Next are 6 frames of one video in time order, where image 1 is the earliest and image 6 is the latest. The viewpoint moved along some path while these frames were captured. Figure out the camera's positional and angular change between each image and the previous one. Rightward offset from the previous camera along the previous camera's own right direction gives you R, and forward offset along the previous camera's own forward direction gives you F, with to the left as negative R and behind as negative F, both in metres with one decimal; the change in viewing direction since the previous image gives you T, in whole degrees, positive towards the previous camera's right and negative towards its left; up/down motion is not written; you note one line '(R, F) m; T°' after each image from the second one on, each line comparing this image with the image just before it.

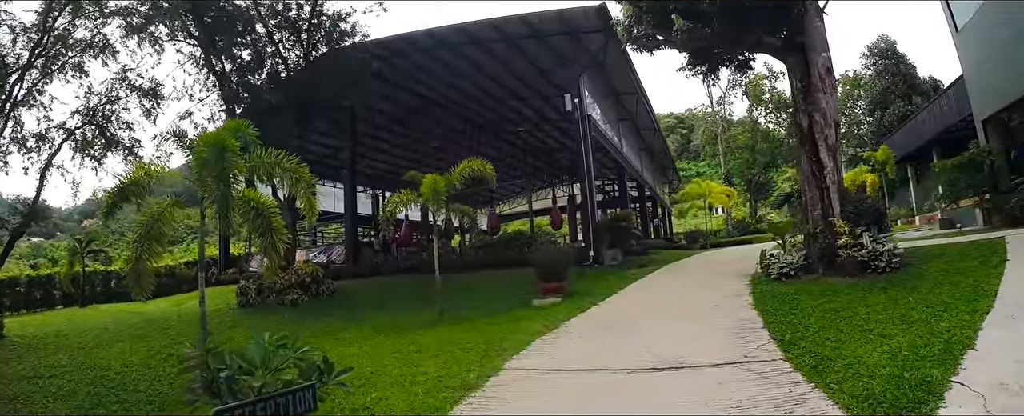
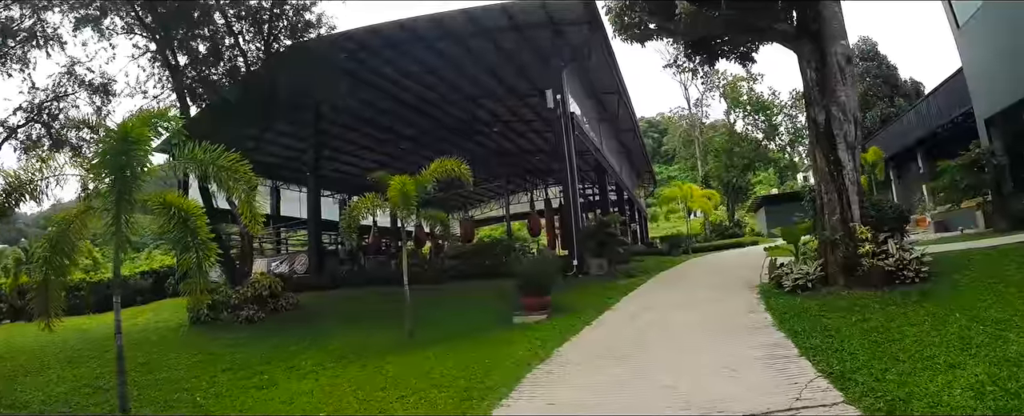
(-0.1, +1.1) m; +3°
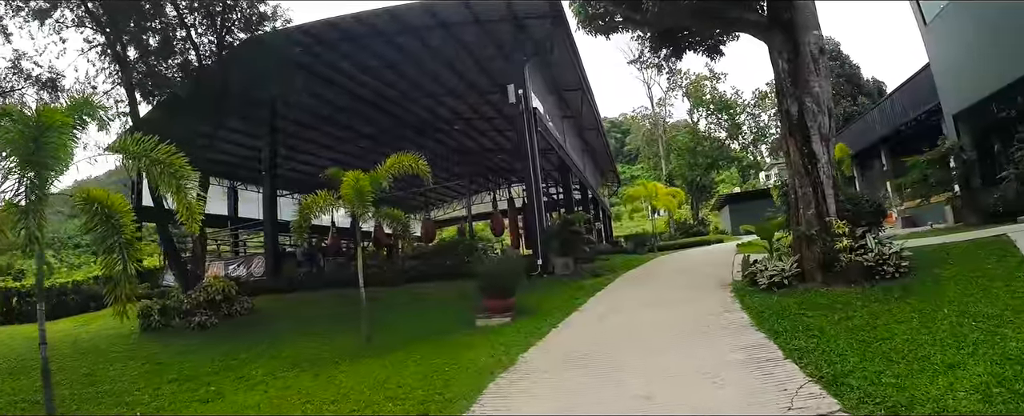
(0.0, +0.5) m; +3°
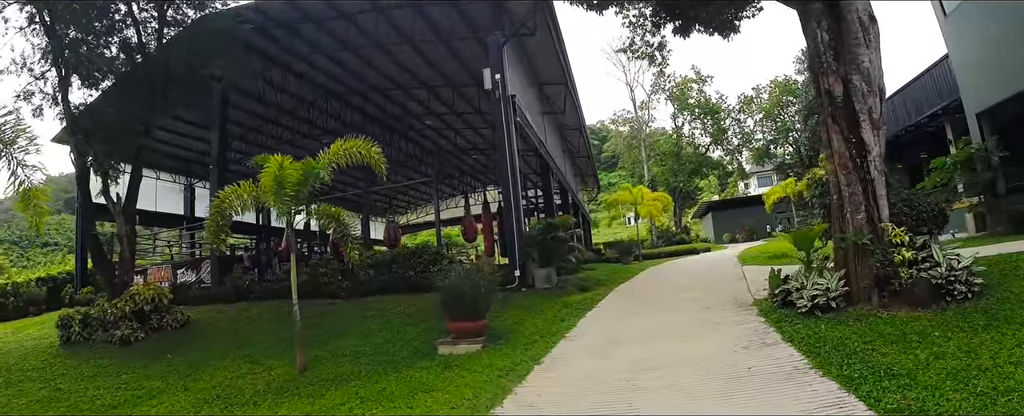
(0.0, +1.6) m; +2°
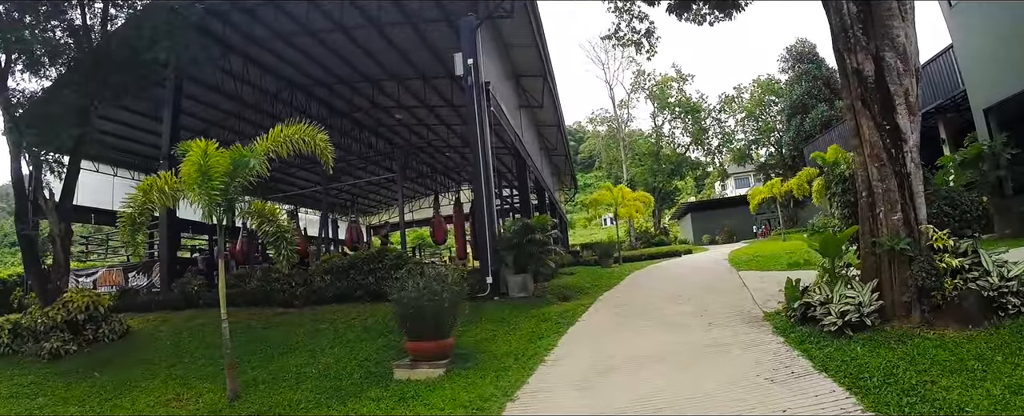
(0.0, +1.0) m; +2°
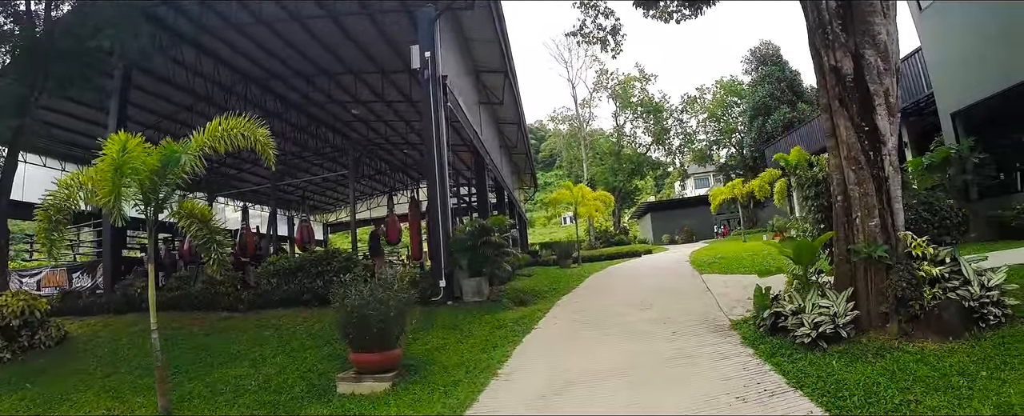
(+0.1, +0.4) m; +3°
